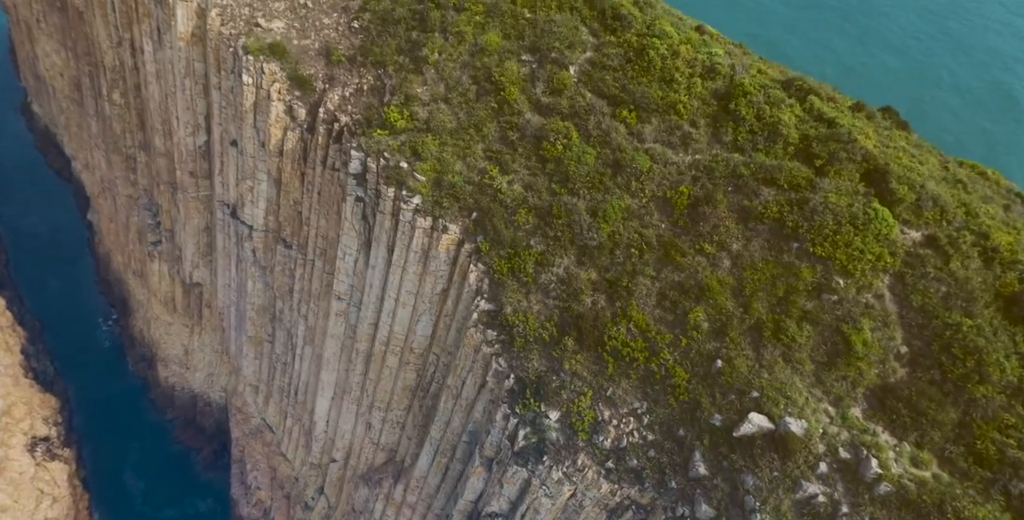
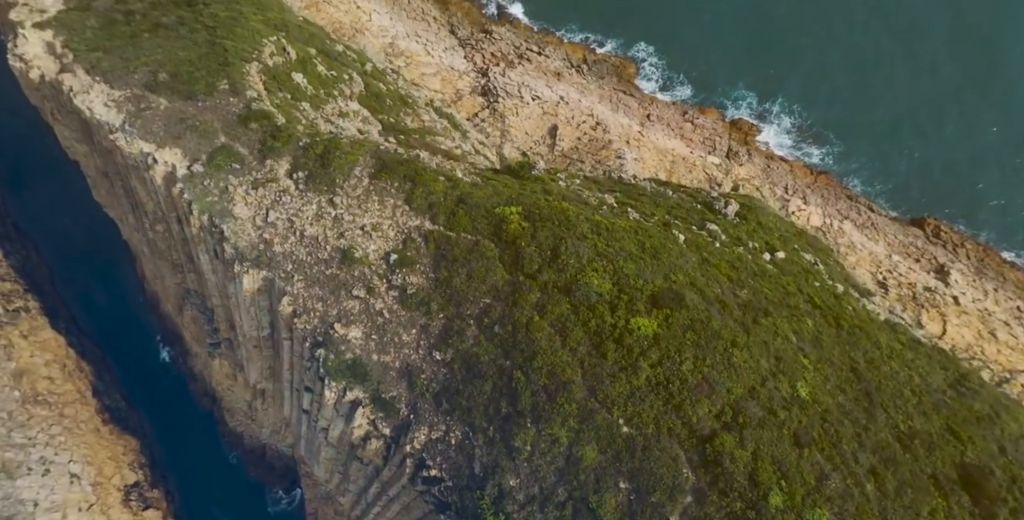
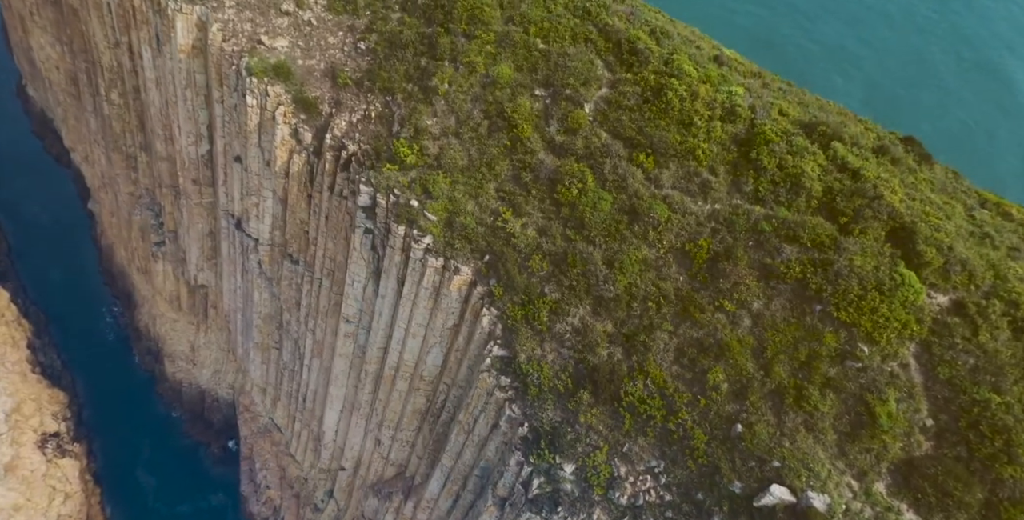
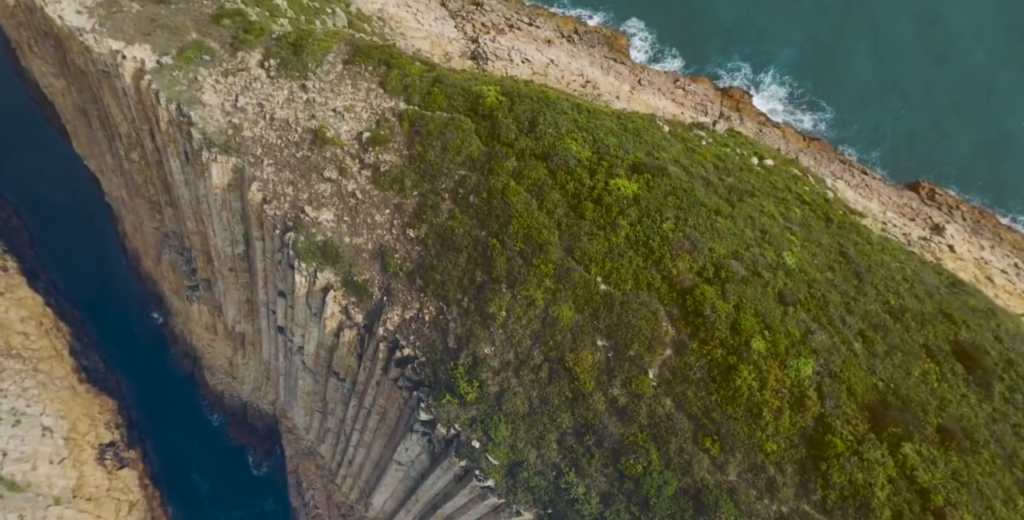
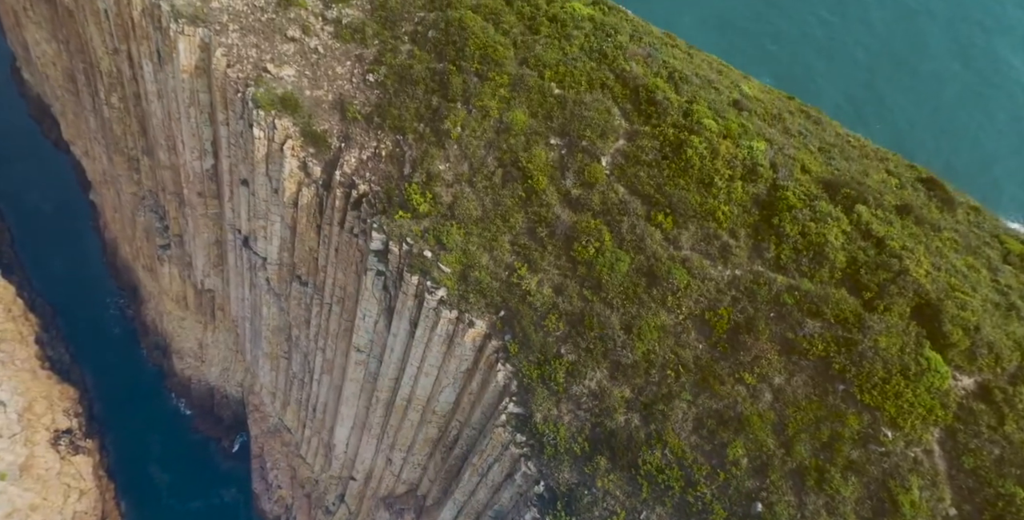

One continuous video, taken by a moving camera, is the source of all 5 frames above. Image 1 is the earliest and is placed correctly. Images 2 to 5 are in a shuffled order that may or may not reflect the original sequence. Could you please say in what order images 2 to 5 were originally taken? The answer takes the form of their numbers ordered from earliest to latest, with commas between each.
3, 5, 4, 2
